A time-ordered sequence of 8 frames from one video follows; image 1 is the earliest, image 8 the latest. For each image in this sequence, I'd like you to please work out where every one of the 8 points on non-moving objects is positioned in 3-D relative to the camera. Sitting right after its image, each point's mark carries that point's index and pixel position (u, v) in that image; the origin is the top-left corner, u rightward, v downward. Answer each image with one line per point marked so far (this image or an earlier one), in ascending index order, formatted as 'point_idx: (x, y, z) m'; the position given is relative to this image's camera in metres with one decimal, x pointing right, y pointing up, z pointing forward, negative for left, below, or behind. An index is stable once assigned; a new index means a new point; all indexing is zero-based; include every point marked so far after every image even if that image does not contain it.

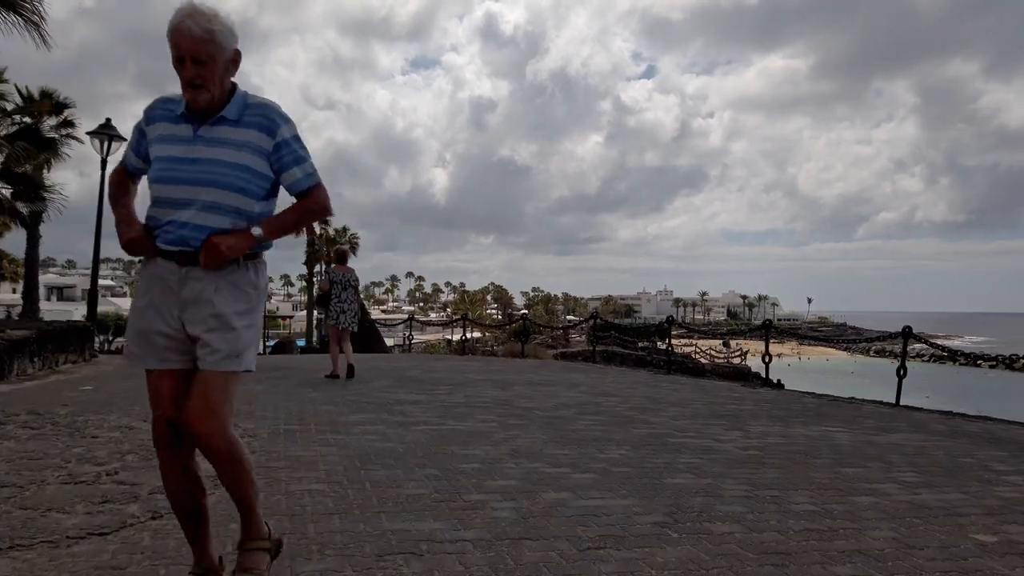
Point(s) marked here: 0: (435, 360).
0: (-1.7, -1.6, +16.1) m
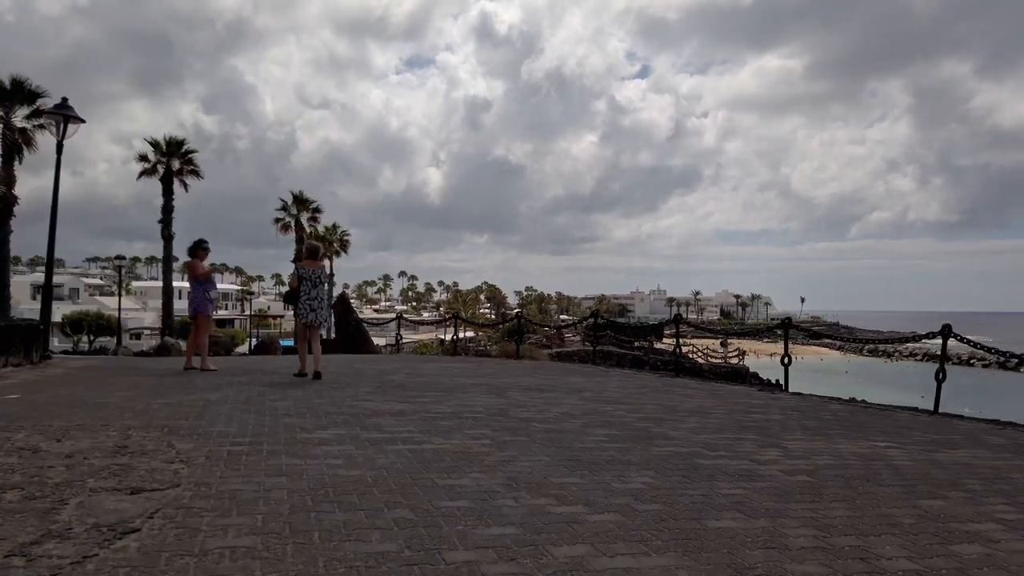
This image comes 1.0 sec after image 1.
0: (-1.8, -1.5, +15.0) m
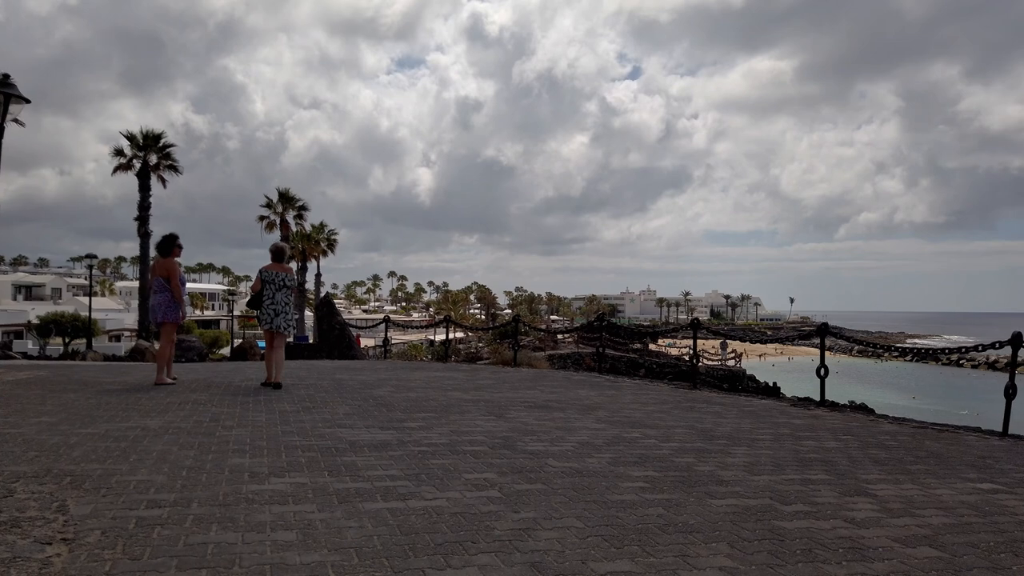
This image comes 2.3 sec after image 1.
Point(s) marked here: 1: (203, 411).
0: (-1.8, -1.6, +13.6) m
1: (-3.0, -1.2, +7.1) m
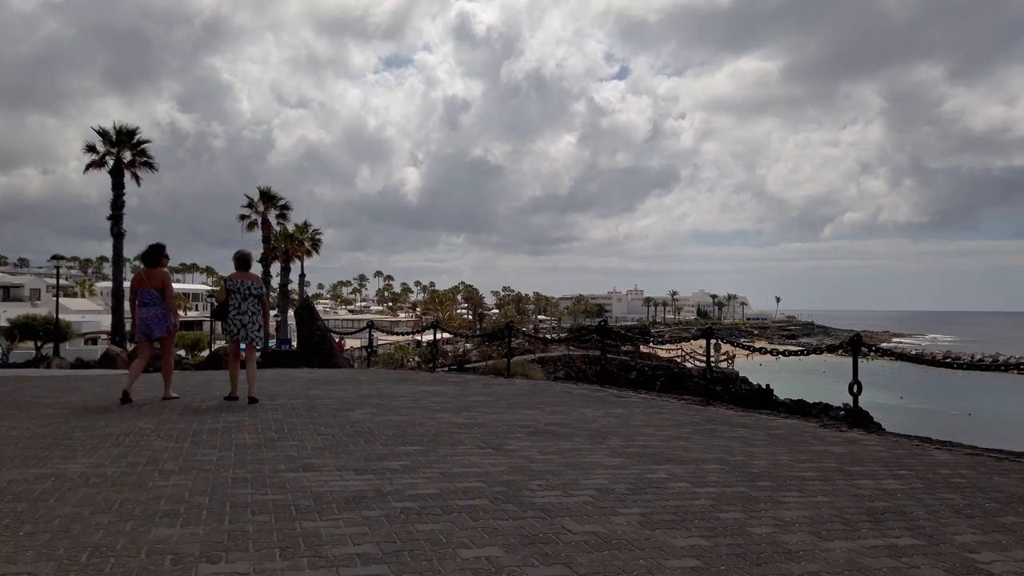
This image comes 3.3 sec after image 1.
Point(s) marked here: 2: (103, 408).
0: (-1.9, -1.7, +12.5) m
1: (-3.0, -1.3, +5.9) m
2: (-4.9, -1.4, +8.7) m
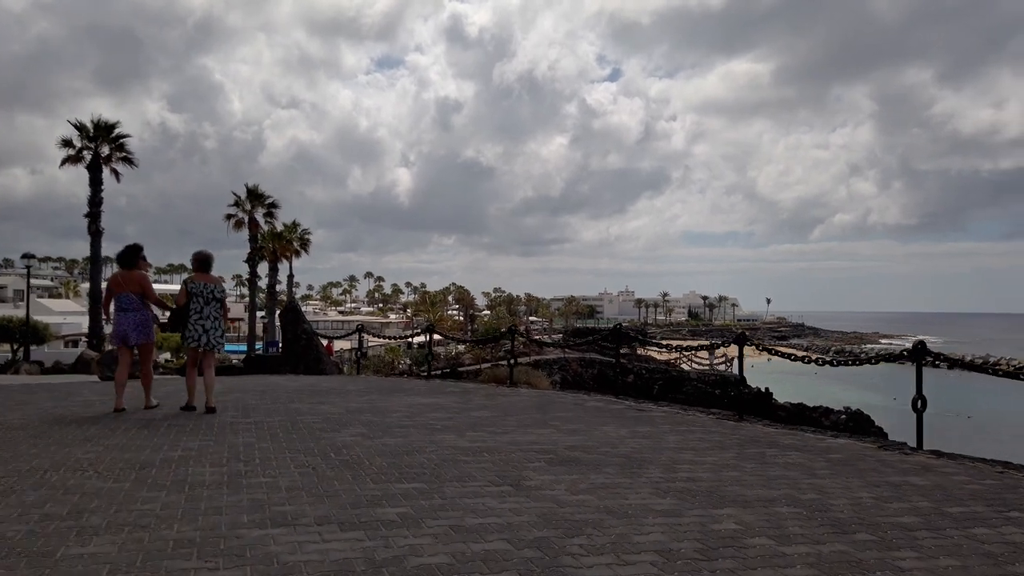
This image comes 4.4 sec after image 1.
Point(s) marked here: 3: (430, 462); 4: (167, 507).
0: (-1.8, -1.7, +11.3) m
1: (-2.8, -1.3, +4.7) m
2: (-4.7, -1.4, +7.4) m
3: (-0.7, -1.4, +6.0) m
4: (-2.1, -1.3, +4.4) m
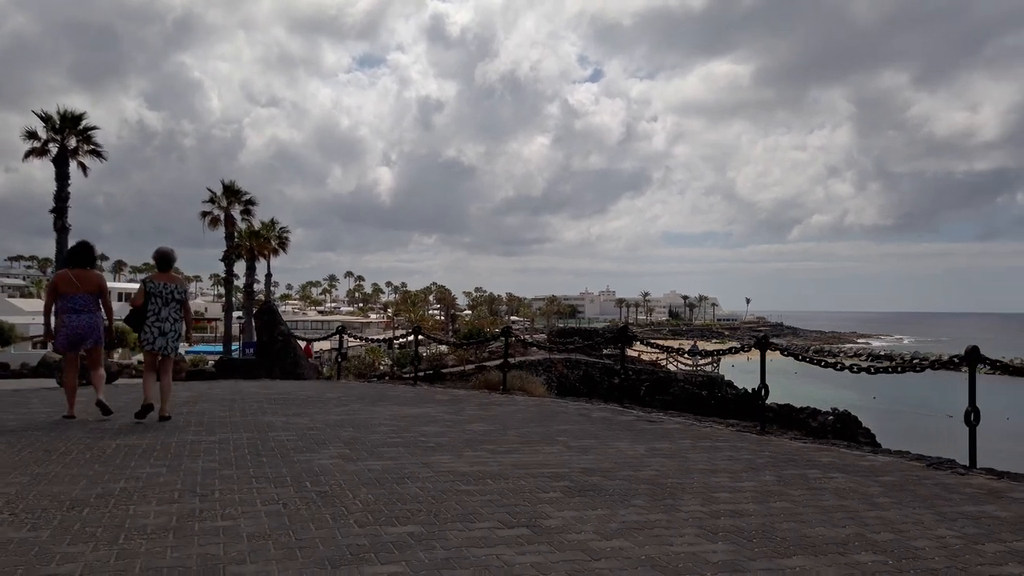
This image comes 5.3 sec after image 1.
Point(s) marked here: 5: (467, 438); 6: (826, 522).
0: (-1.9, -1.7, +10.3) m
1: (-2.7, -1.3, +3.6) m
2: (-4.7, -1.4, +6.3) m
3: (-0.6, -1.4, +5.0) m
4: (-1.9, -1.3, +3.4) m
5: (-0.5, -1.5, +7.6) m
6: (+2.0, -1.5, +4.8) m
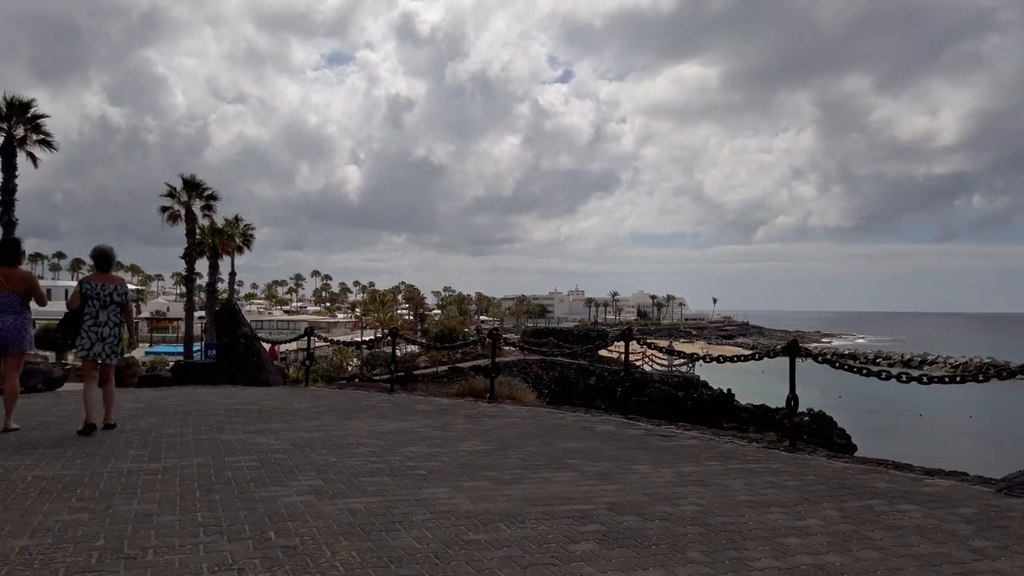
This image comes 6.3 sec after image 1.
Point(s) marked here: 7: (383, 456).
0: (-2.0, -1.6, +9.1) m
1: (-2.5, -1.2, +2.4) m
2: (-4.6, -1.4, +5.0) m
3: (-0.5, -1.4, +3.9) m
4: (-1.7, -1.3, +2.2) m
5: (-0.4, -1.5, +6.4) m
6: (+2.2, -1.5, +3.7) m
7: (-1.1, -1.5, +6.5) m
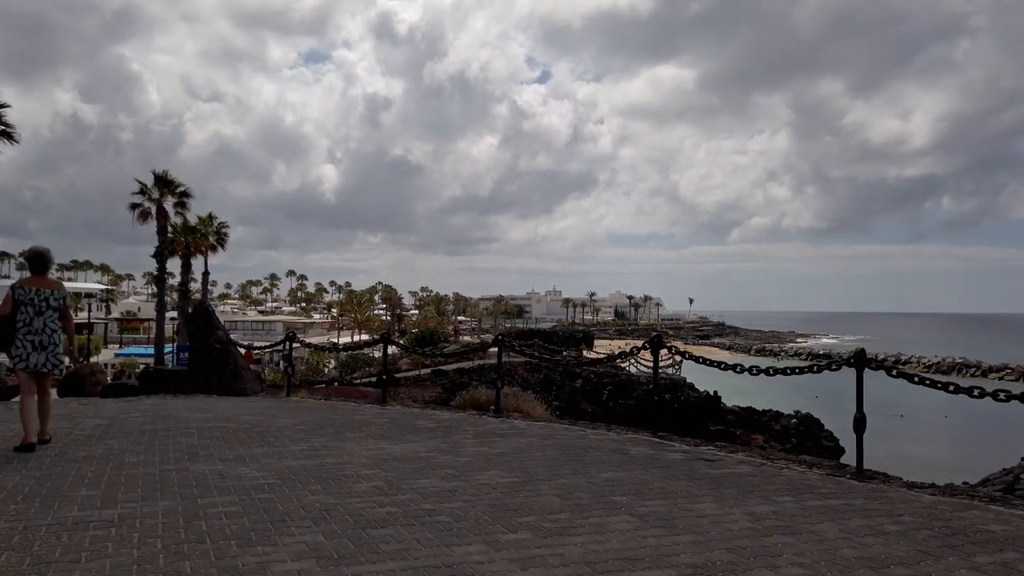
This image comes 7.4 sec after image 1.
0: (-1.8, -1.6, +7.9) m
1: (-2.1, -1.3, +1.2) m
2: (-4.3, -1.4, +3.7) m
3: (-0.1, -1.4, +2.8) m
4: (-1.3, -1.3, +1.0) m
5: (-0.2, -1.5, +5.3) m
6: (+2.5, -1.5, +2.7) m
7: (-0.9, -1.5, +5.4) m
